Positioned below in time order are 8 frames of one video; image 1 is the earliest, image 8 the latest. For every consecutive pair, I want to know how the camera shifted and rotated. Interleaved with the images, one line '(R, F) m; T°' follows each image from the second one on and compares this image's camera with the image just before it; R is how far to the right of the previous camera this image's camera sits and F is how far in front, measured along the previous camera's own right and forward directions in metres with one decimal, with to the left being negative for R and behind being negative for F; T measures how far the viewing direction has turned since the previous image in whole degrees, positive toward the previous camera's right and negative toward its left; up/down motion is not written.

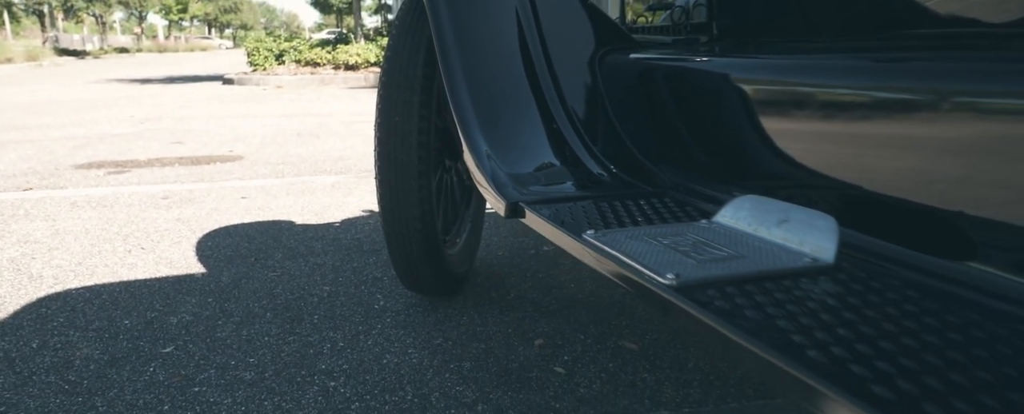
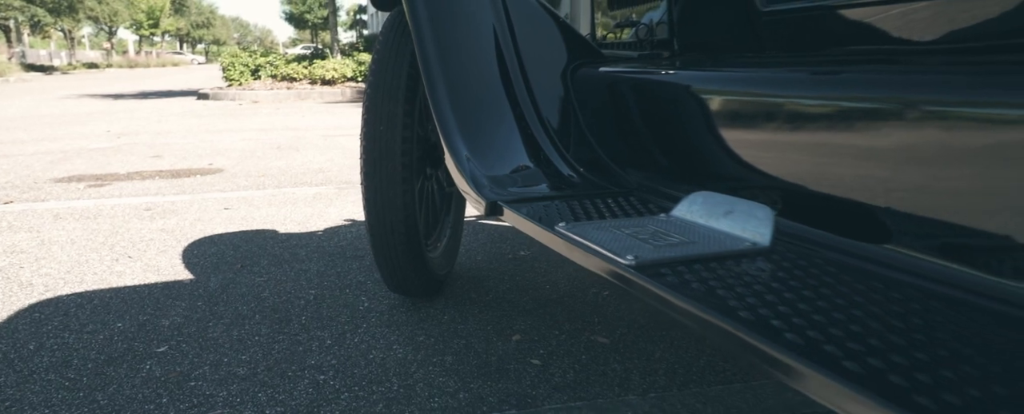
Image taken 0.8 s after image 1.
(0.0, -0.2) m; +2°
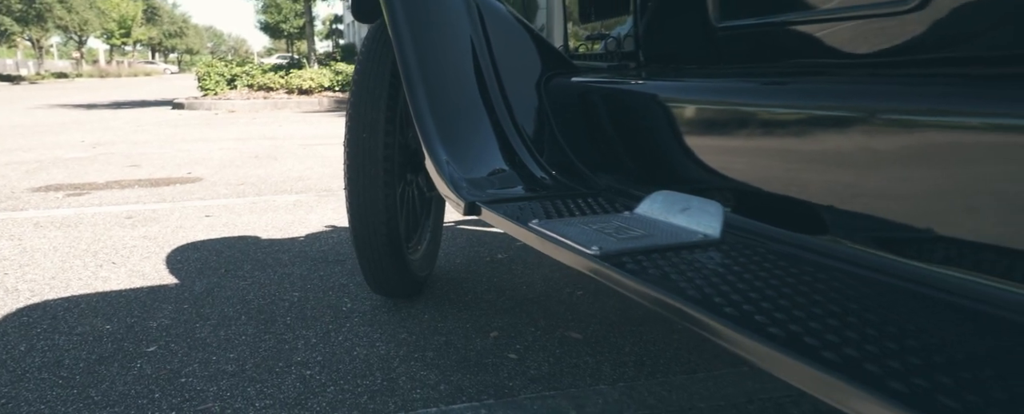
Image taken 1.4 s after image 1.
(0.0, -0.1) m; +2°
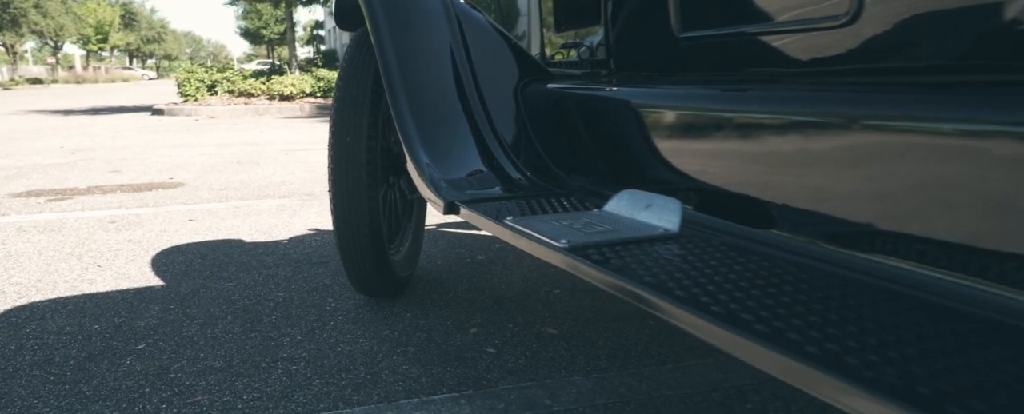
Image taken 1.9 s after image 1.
(0.0, -0.1) m; +1°
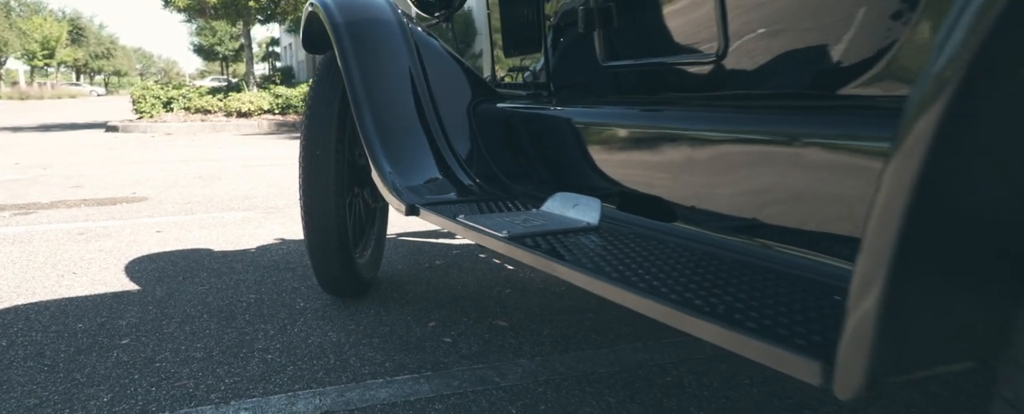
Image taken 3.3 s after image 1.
(0.0, -0.3) m; +3°
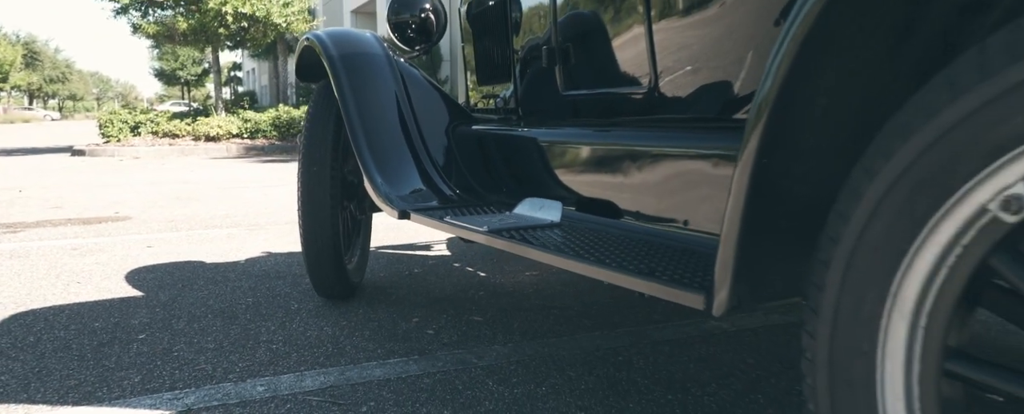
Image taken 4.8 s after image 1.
(0.0, -0.4) m; +2°
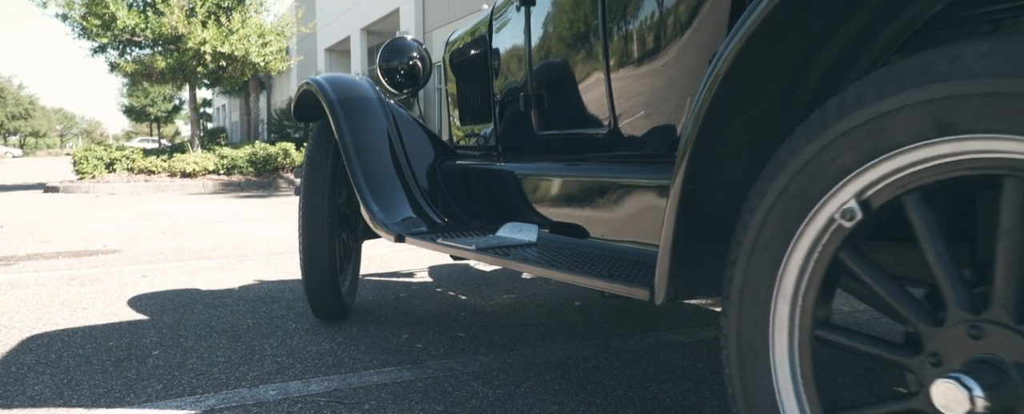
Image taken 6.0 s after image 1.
(0.0, -0.4) m; +2°
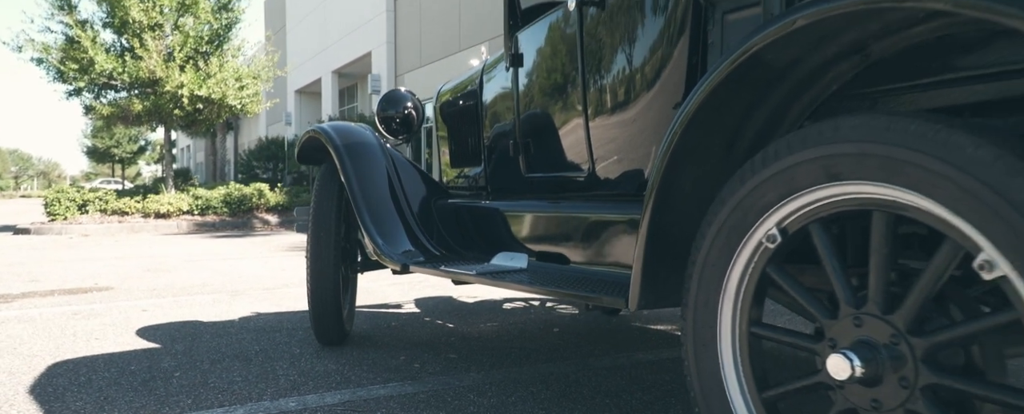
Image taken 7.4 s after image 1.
(-0.1, -0.5) m; +2°
